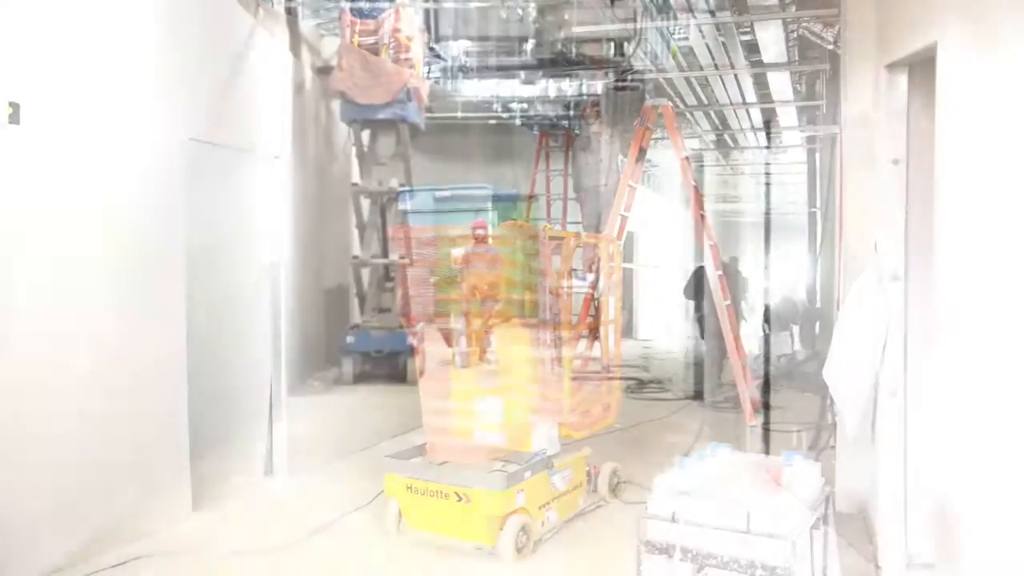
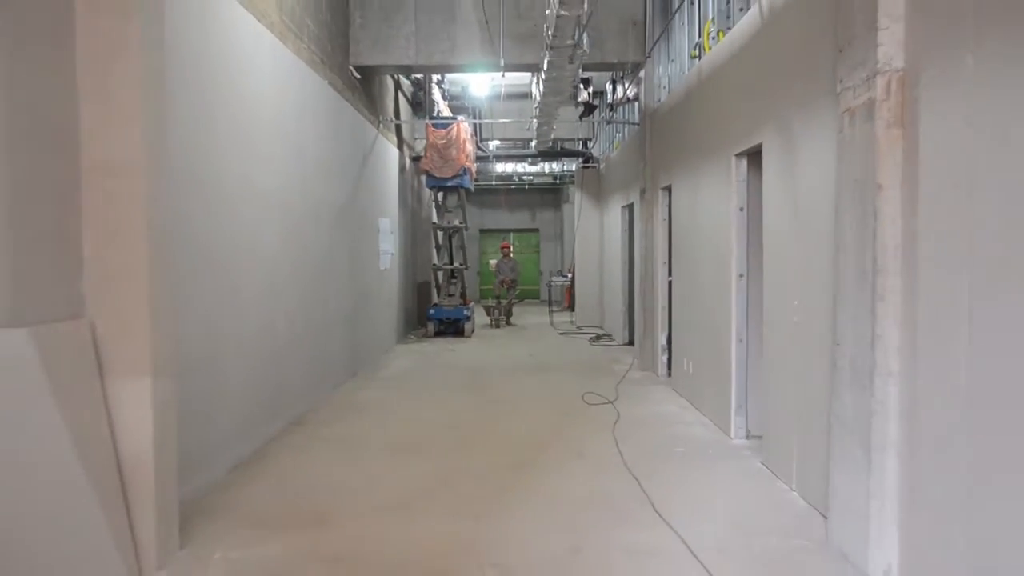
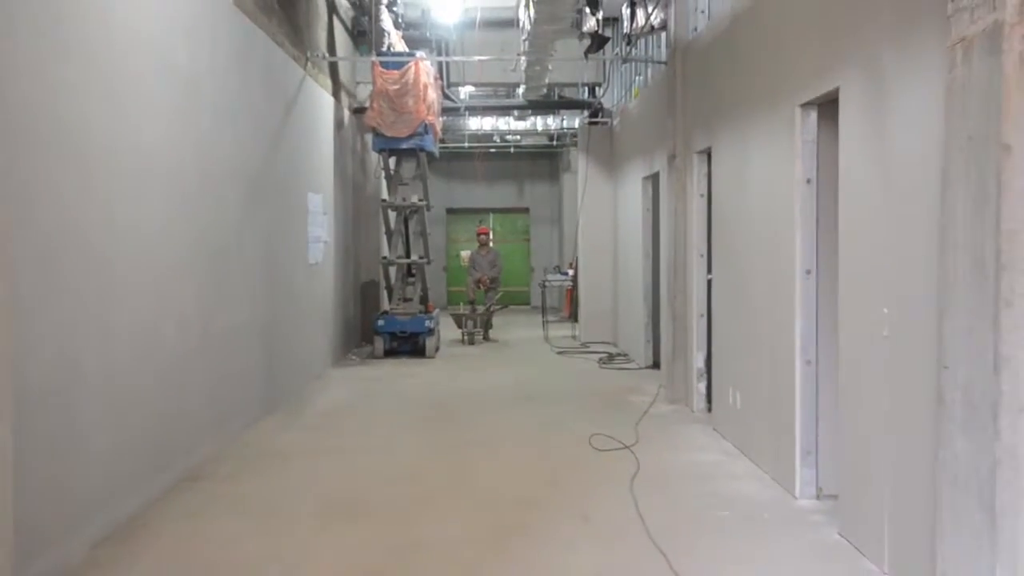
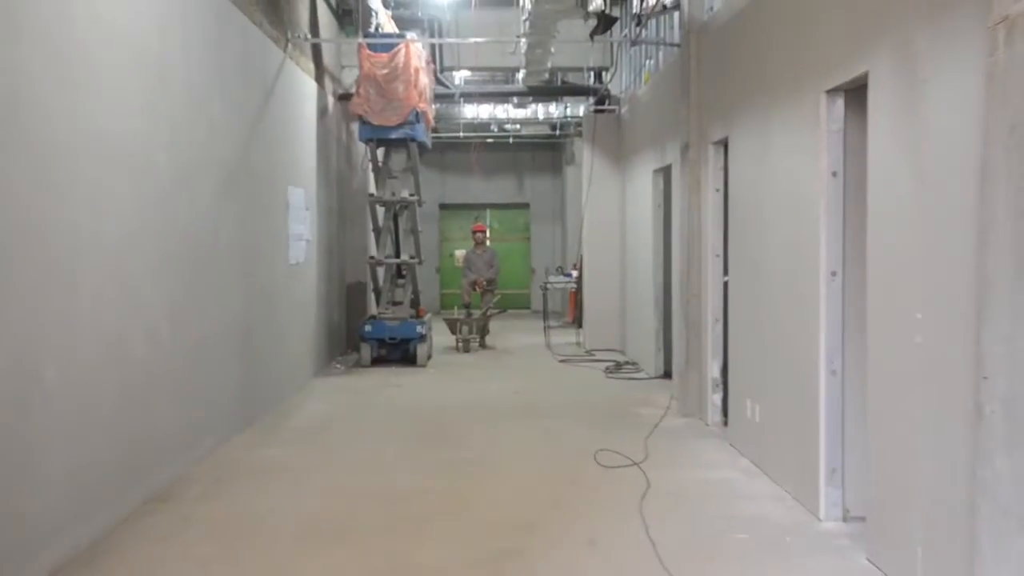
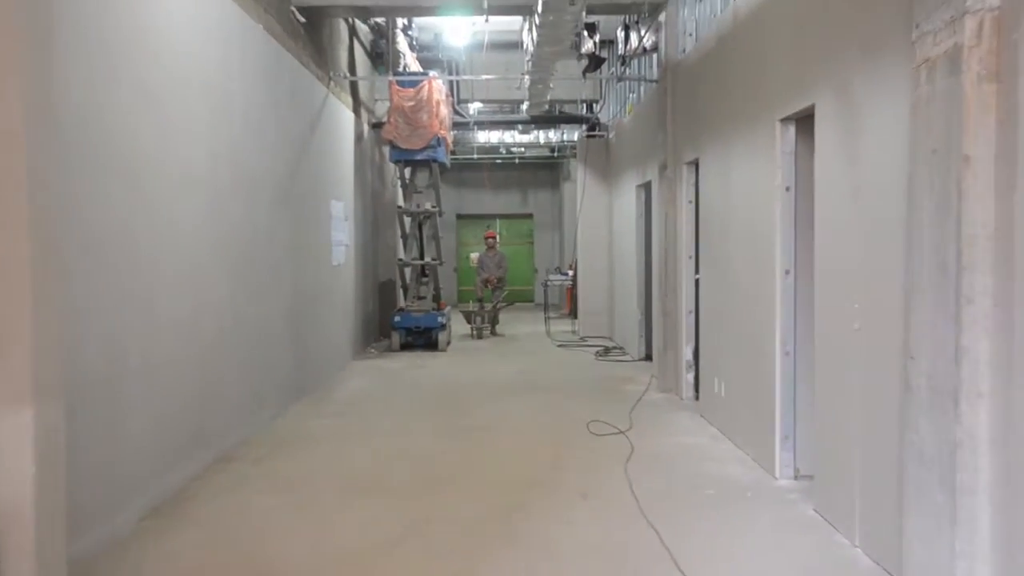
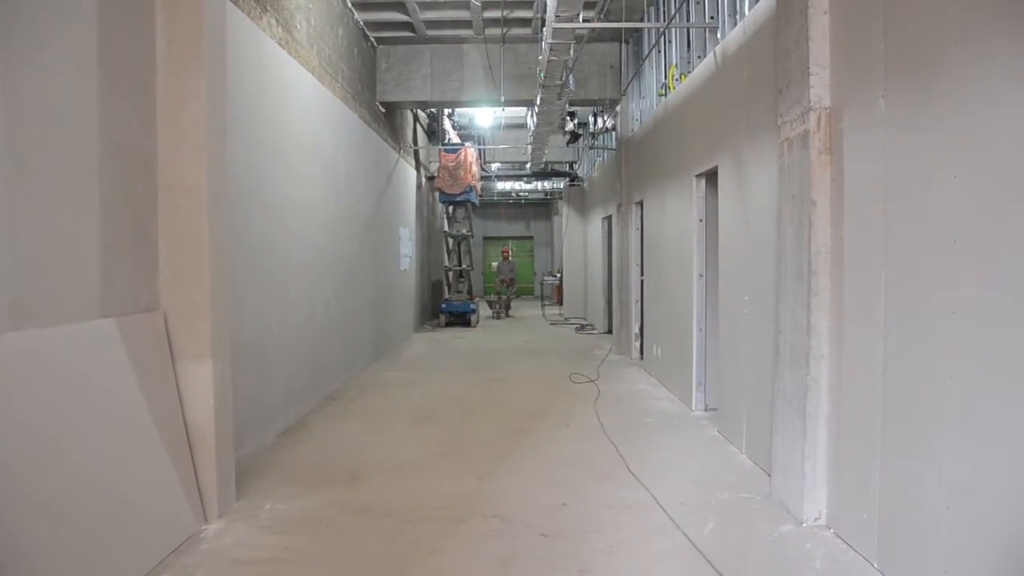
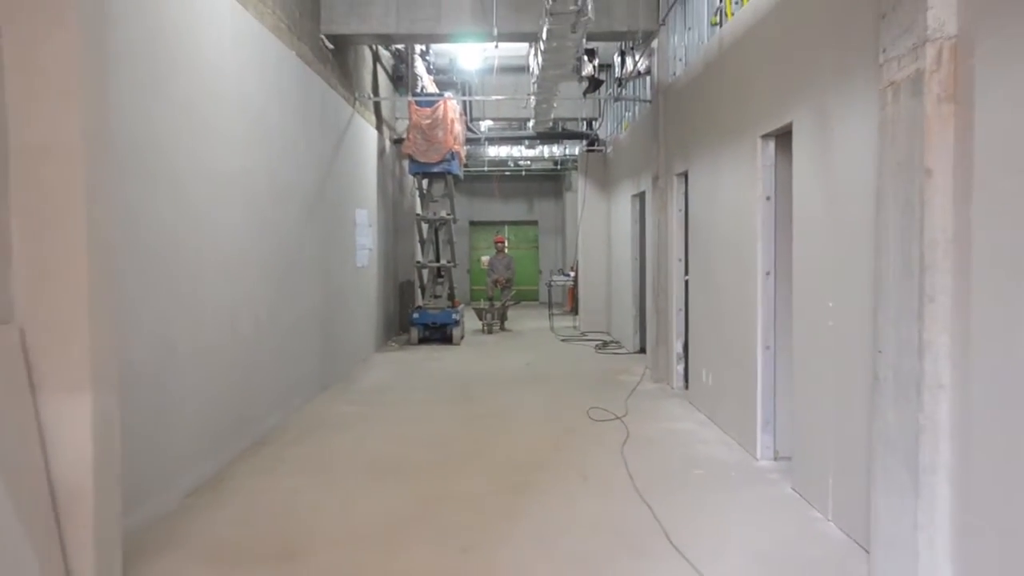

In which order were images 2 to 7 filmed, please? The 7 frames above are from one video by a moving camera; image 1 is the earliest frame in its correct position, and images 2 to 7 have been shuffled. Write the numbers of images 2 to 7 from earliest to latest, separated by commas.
4, 3, 5, 7, 2, 6
